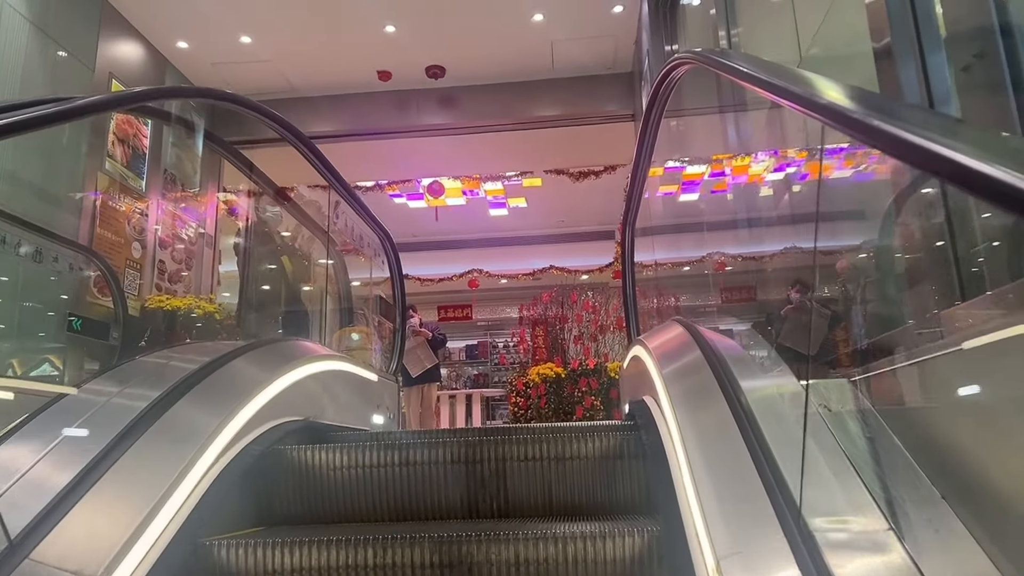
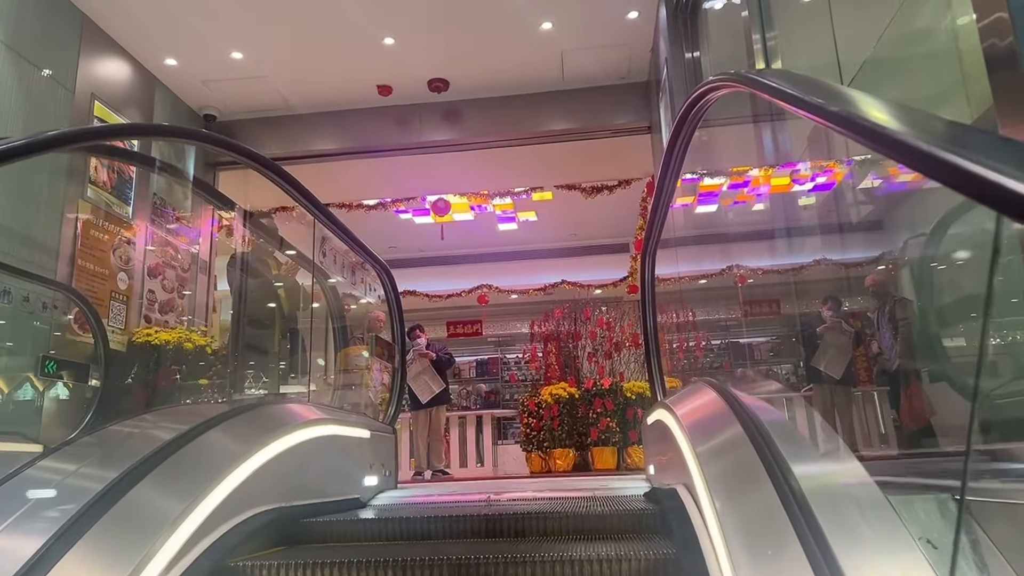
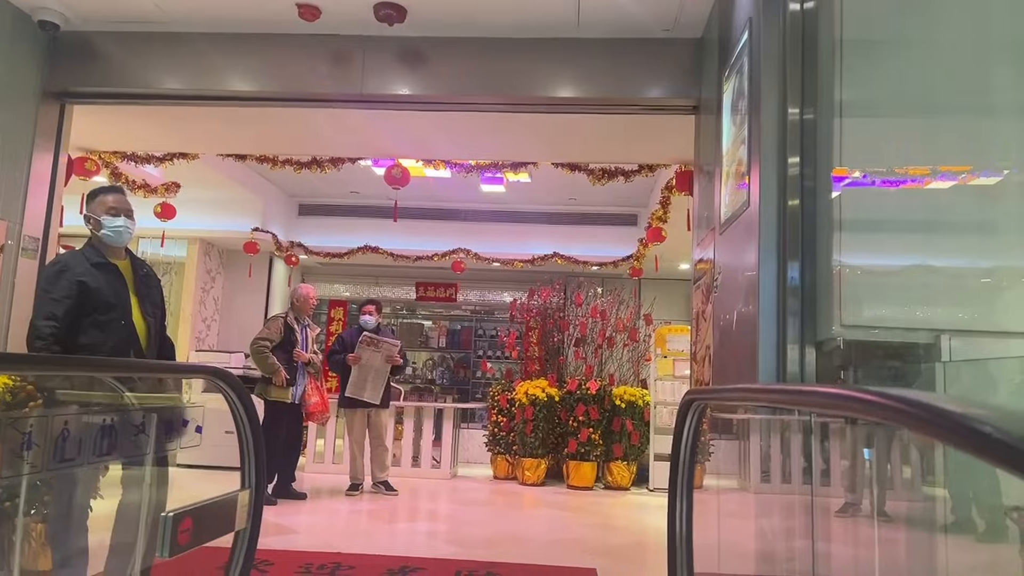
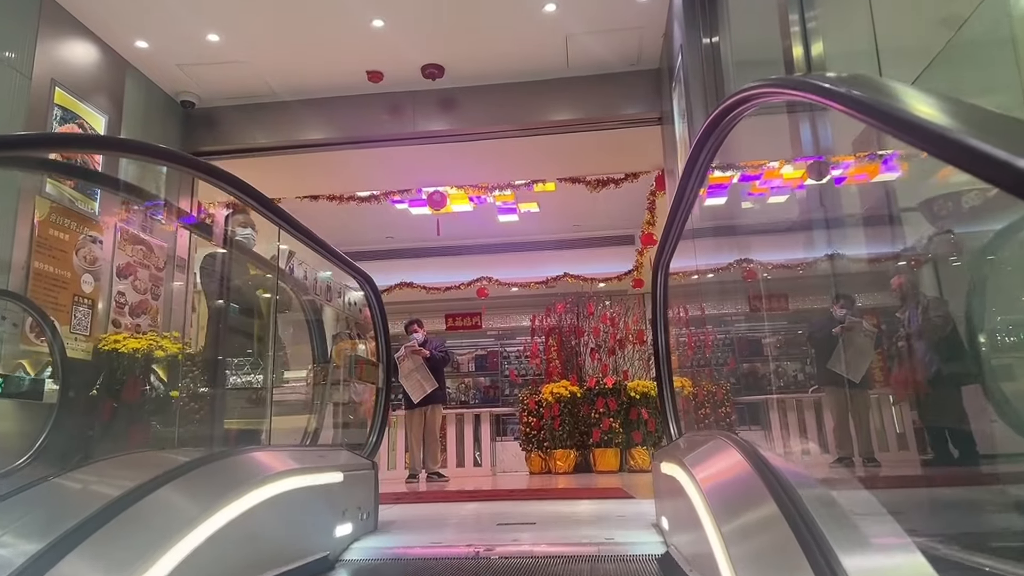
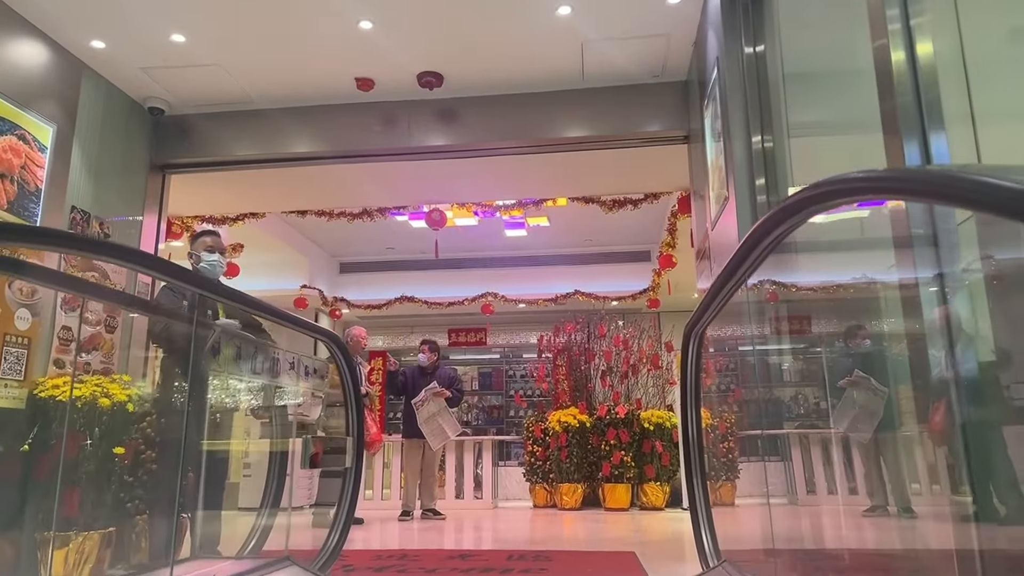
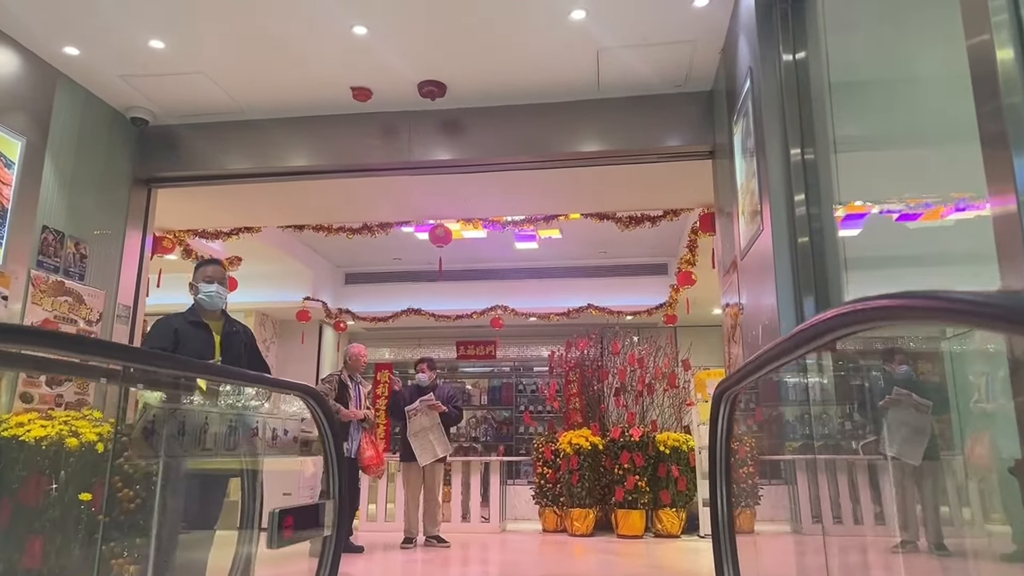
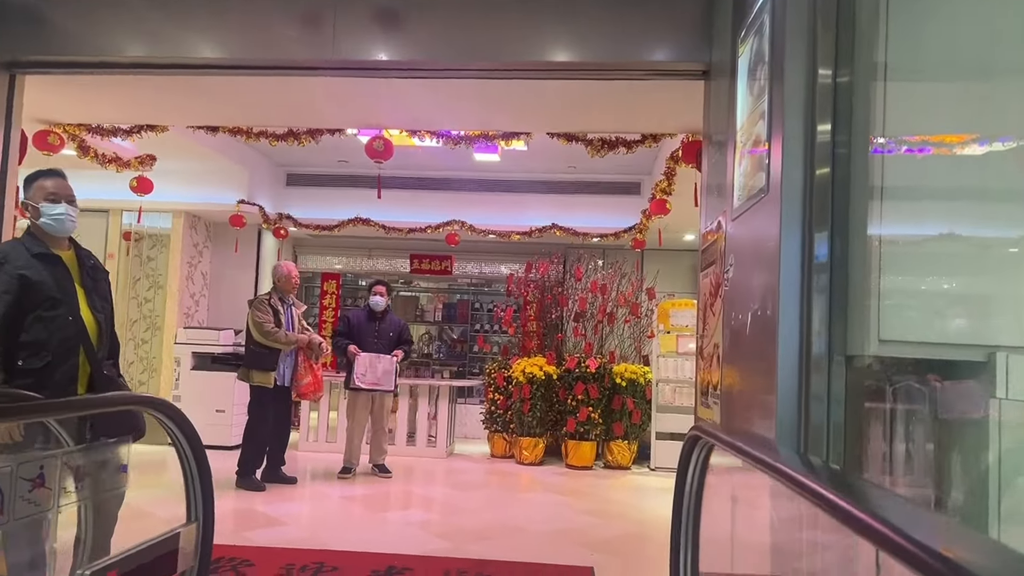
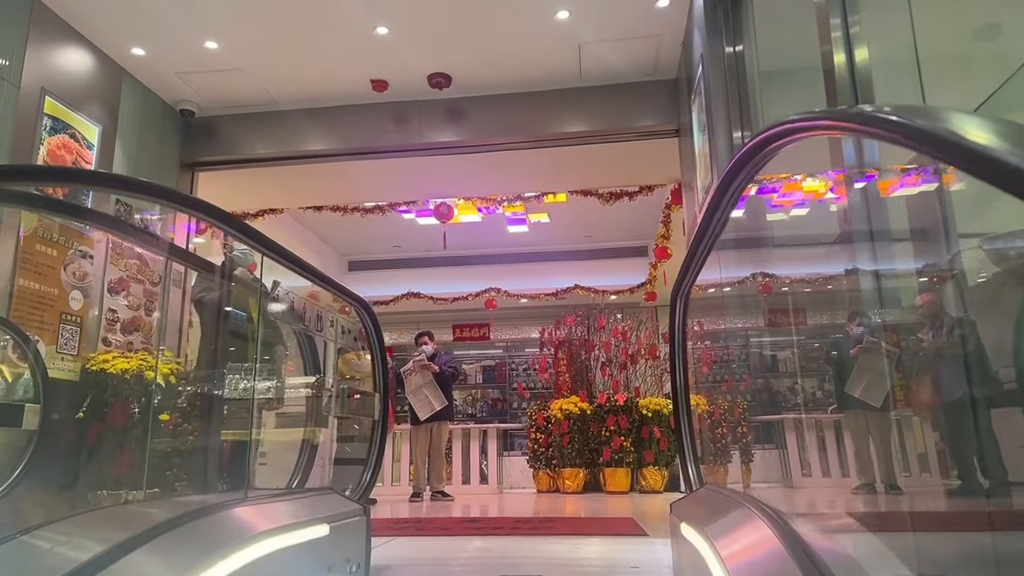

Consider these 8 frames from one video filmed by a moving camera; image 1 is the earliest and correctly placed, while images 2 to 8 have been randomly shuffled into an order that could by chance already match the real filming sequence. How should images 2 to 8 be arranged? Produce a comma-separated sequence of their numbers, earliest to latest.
2, 4, 8, 5, 6, 3, 7
